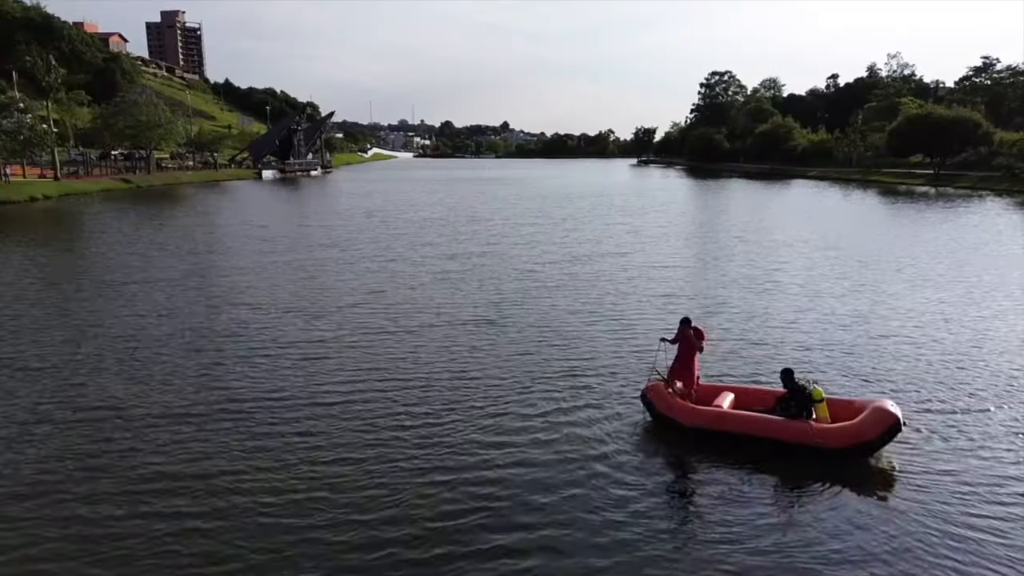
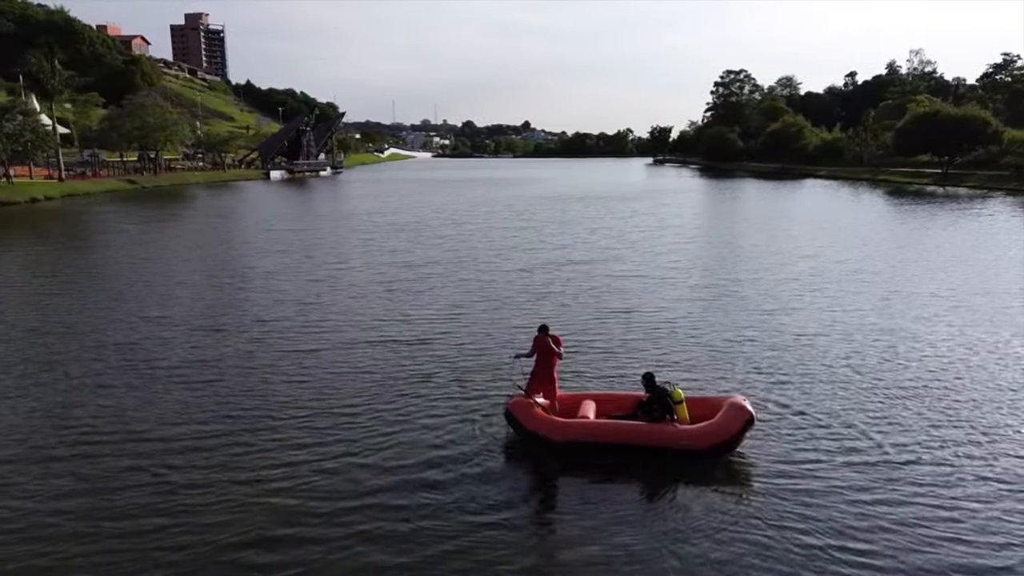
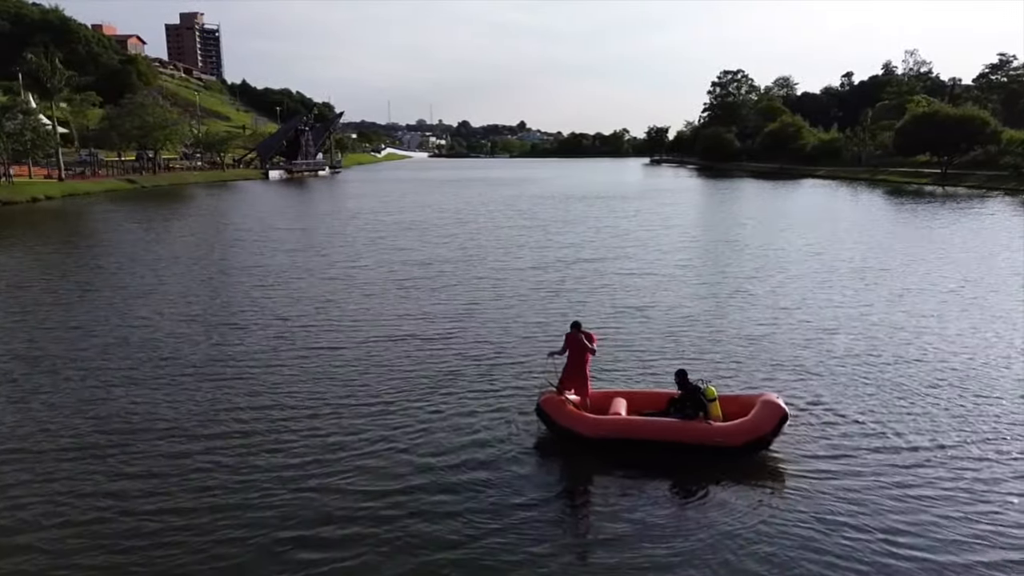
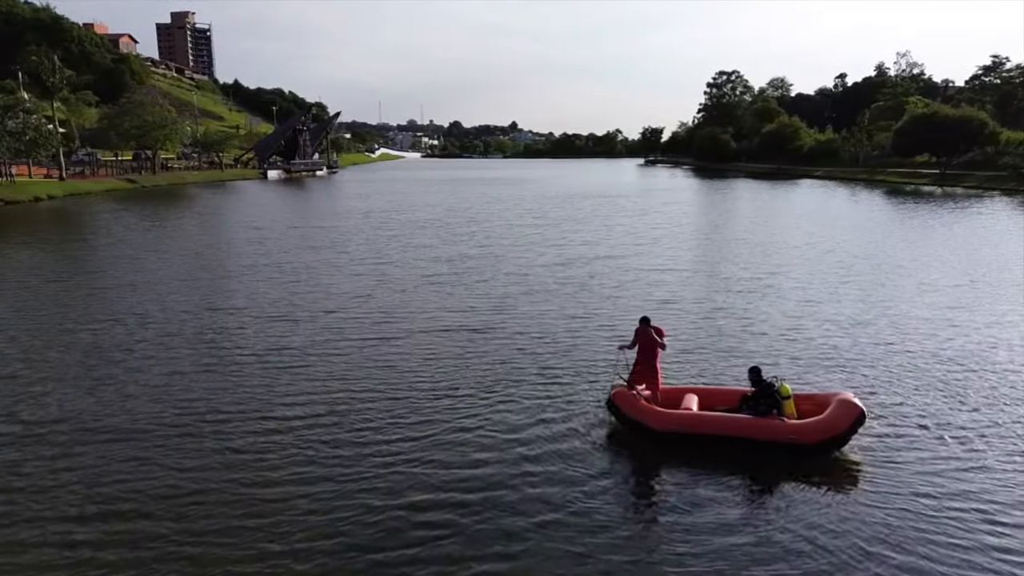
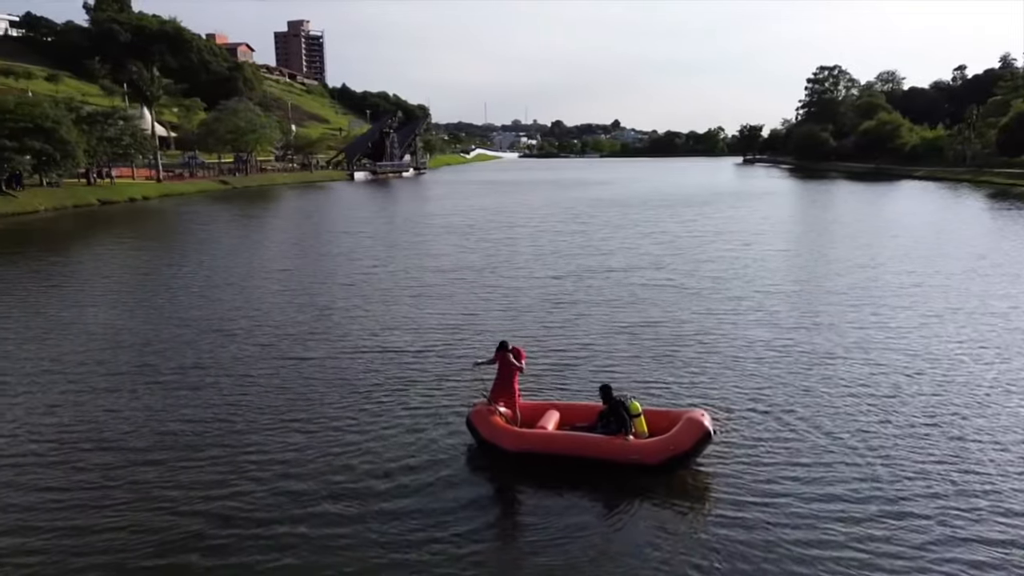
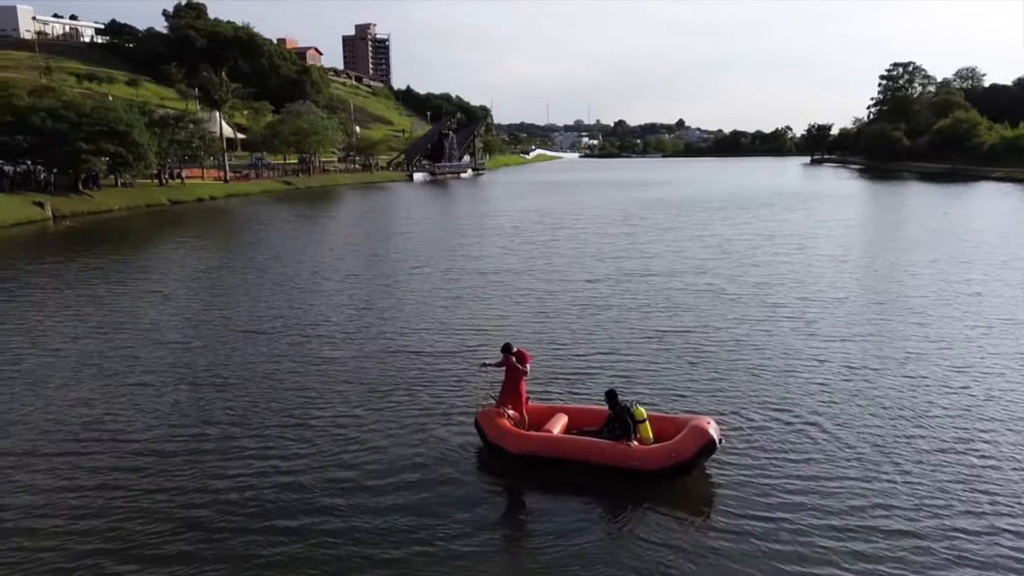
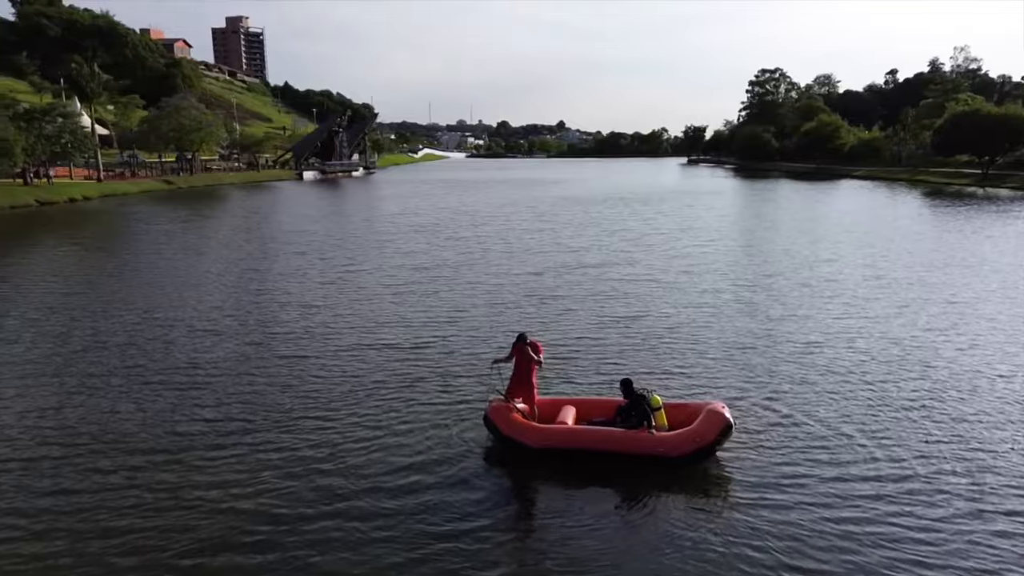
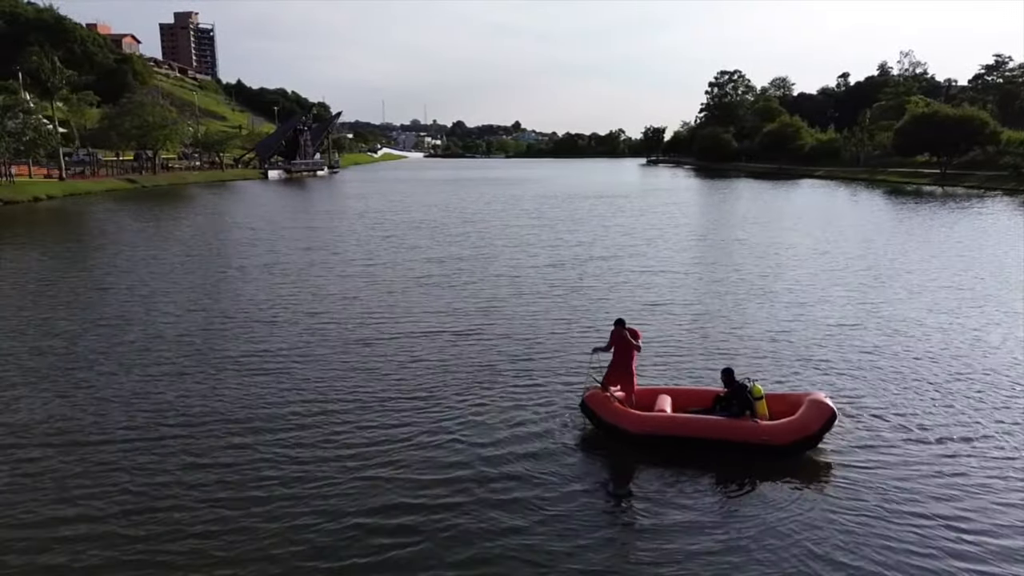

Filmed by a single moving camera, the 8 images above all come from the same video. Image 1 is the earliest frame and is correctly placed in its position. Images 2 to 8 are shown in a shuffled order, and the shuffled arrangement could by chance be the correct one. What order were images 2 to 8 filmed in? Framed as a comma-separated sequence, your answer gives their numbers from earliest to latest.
4, 8, 3, 2, 7, 5, 6
